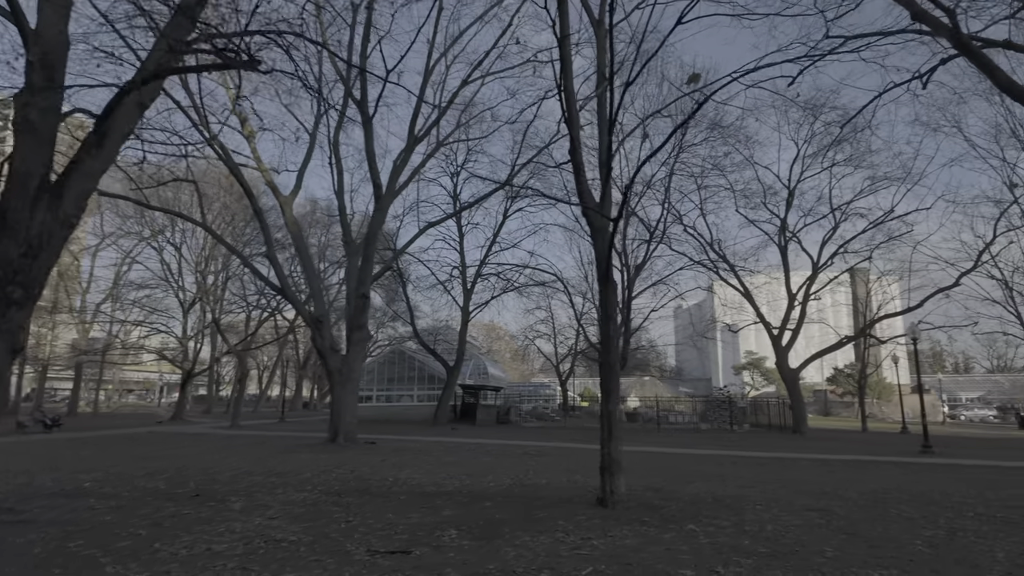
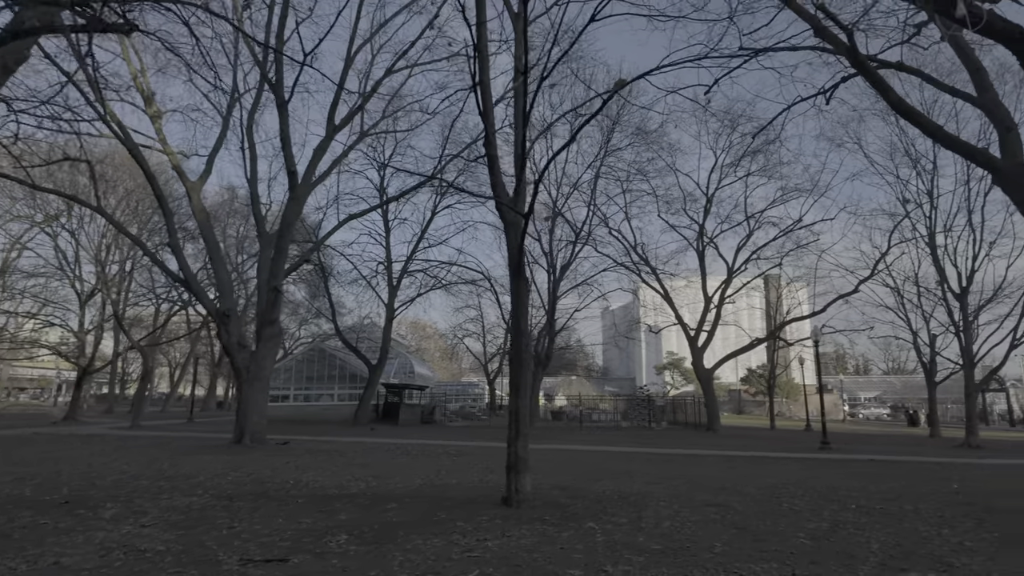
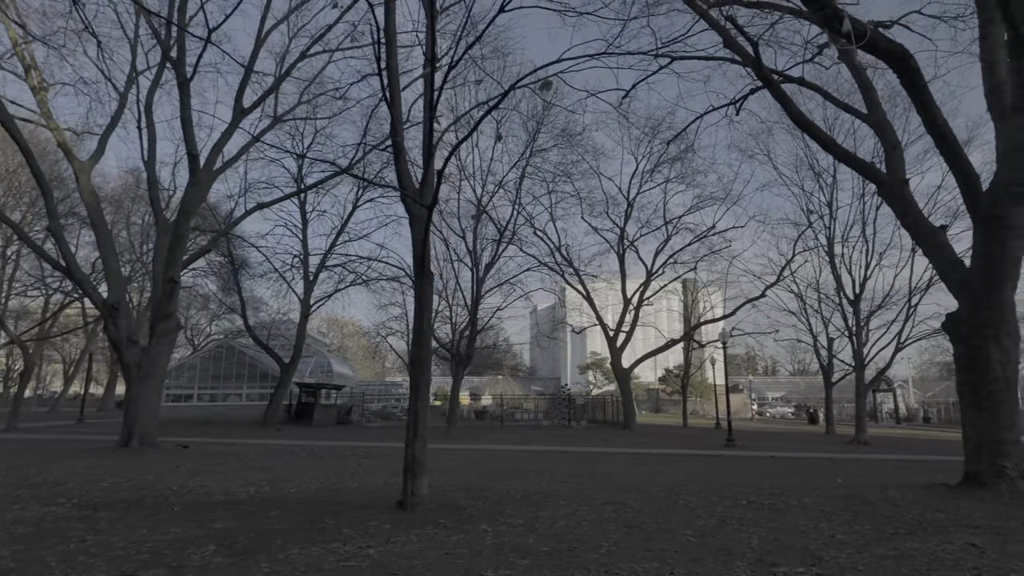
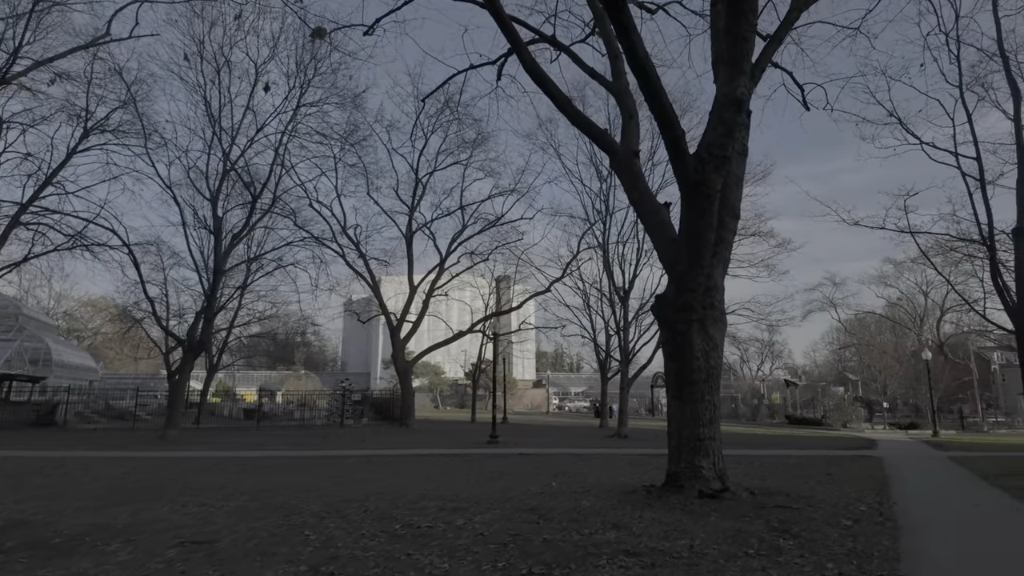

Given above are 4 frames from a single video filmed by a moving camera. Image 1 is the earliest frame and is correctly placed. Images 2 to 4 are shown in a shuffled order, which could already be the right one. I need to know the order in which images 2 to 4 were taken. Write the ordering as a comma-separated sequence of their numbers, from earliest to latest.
2, 3, 4
